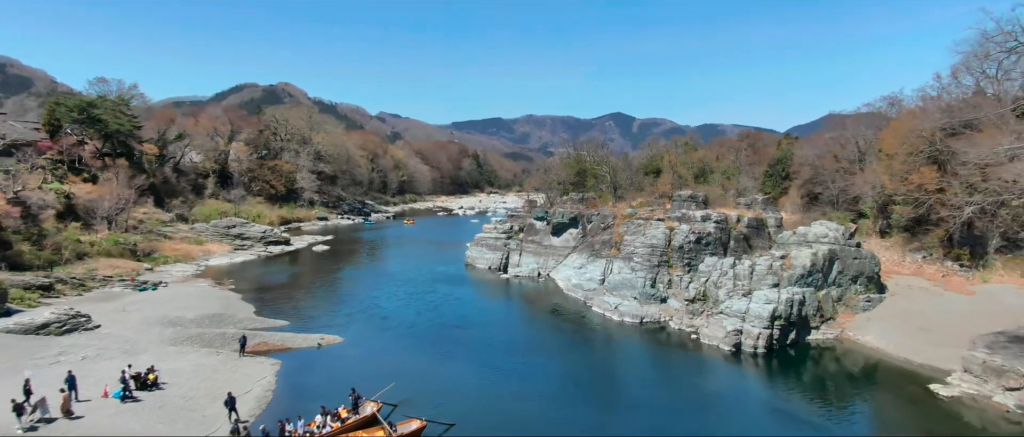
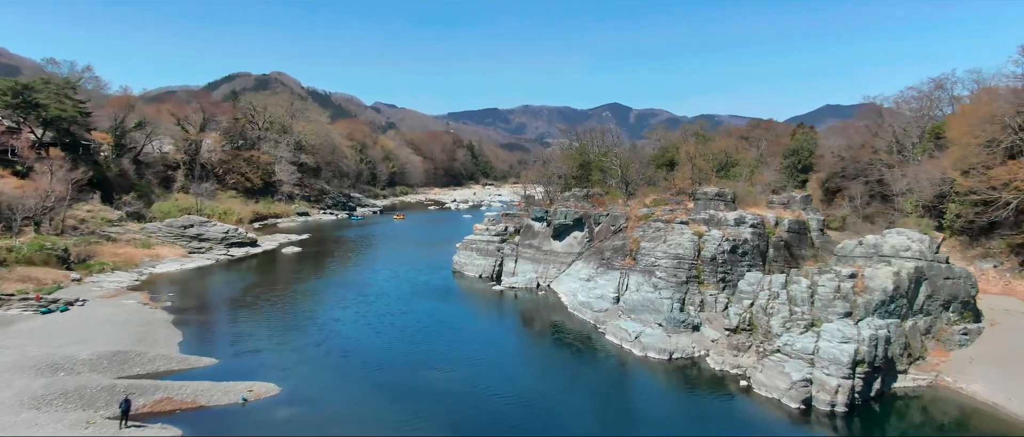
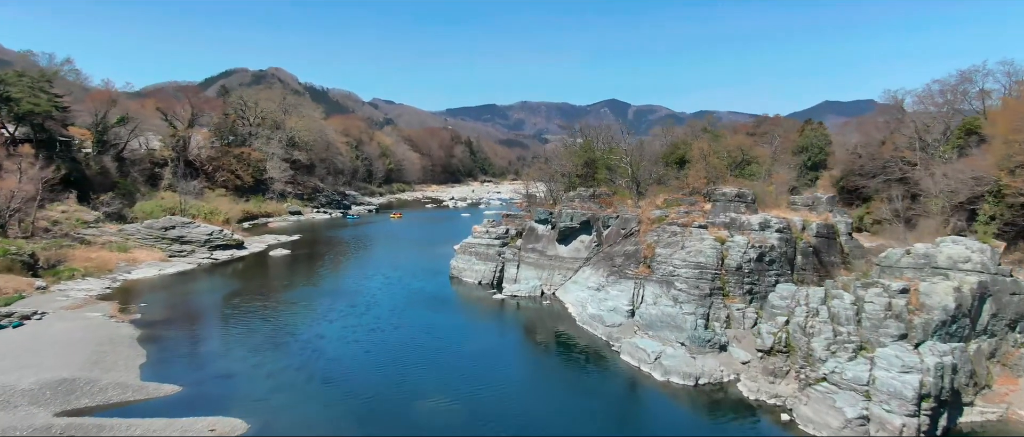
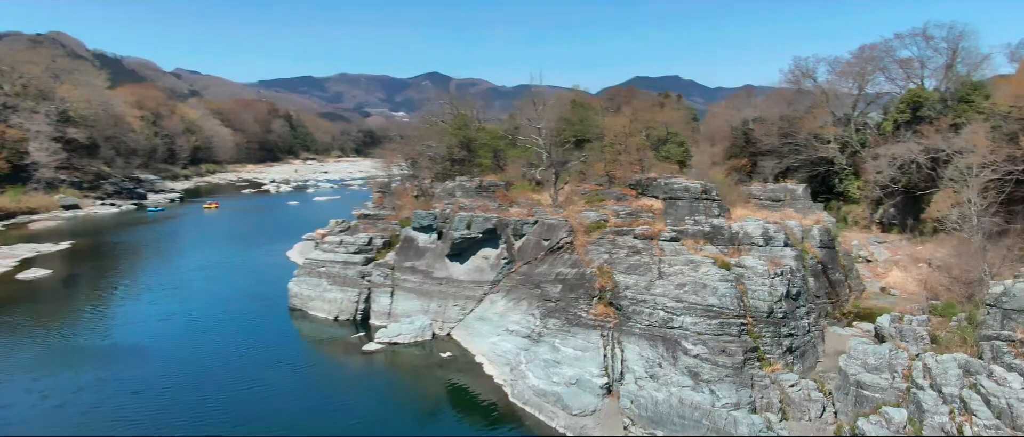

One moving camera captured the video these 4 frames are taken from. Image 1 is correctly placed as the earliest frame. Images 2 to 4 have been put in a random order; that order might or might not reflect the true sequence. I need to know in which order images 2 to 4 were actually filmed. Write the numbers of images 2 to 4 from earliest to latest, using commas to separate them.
2, 3, 4
